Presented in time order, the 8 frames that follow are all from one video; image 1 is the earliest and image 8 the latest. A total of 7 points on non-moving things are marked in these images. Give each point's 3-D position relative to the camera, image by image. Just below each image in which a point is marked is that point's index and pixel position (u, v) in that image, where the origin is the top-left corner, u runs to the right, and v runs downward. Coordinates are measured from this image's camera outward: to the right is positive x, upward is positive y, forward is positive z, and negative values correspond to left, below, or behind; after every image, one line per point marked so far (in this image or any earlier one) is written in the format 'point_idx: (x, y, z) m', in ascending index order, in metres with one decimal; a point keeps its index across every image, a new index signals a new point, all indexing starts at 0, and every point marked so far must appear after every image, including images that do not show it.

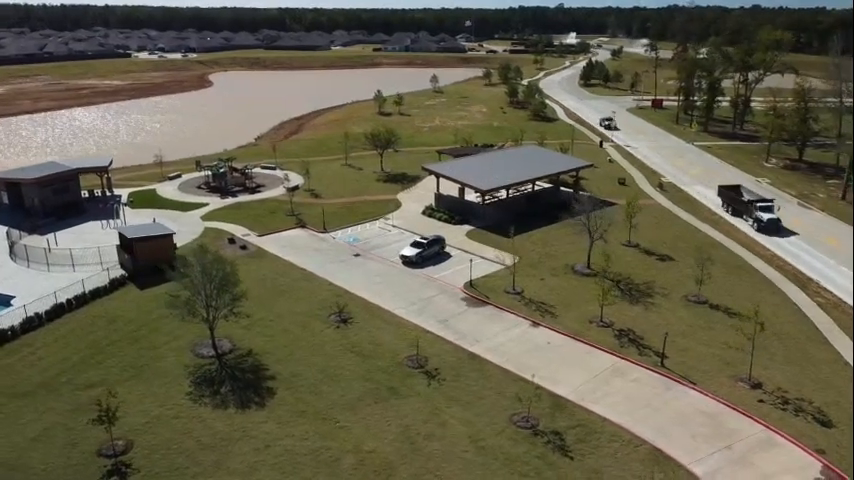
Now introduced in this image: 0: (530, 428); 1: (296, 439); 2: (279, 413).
0: (+3.0, -5.4, +19.2) m
1: (-3.6, -5.5, +18.7) m
2: (-4.3, -5.1, +19.9) m
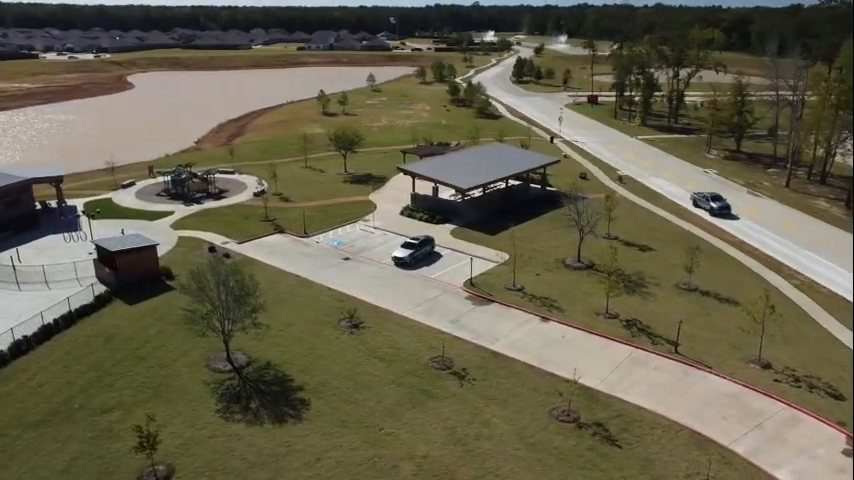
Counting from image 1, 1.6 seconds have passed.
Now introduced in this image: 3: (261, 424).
0: (+4.3, -5.3, +19.6) m
1: (-2.2, -5.7, +18.3) m
2: (-3.0, -5.3, +19.4) m
3: (-4.8, -5.3, +19.5) m
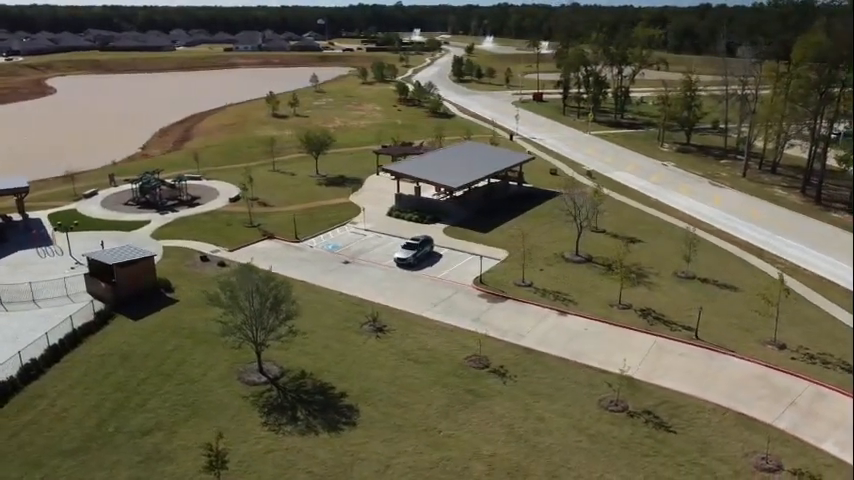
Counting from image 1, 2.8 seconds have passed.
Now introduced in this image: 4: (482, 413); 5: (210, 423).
0: (+5.9, -5.1, +20.1) m
1: (-0.4, -5.8, +18.1) m
2: (-1.4, -5.4, +19.1) m
3: (-3.2, -5.5, +19.0) m
4: (+1.7, -5.2, +20.0) m
5: (-6.2, -5.3, +19.4) m
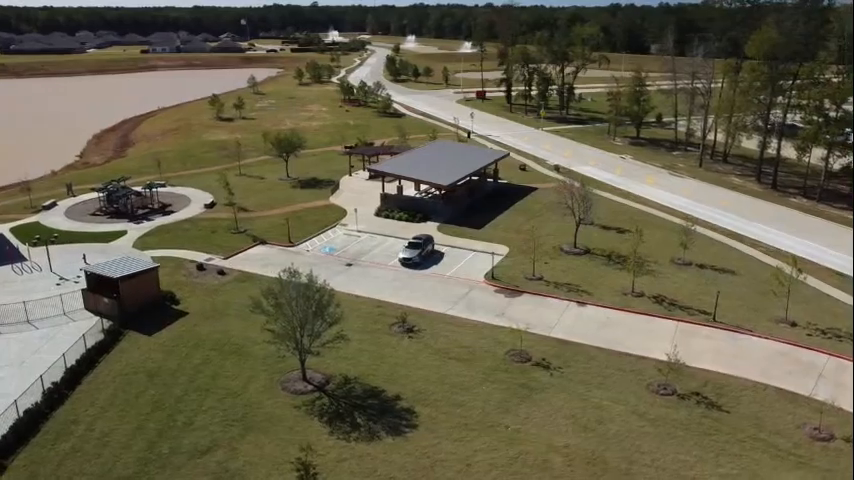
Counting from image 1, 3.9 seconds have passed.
0: (+7.6, -4.7, +20.8) m
1: (+1.6, -5.7, +18.0) m
2: (+0.5, -5.4, +18.9) m
3: (-1.2, -5.5, +18.6) m
4: (+3.5, -5.0, +20.1) m
5: (-4.3, -5.4, +18.6) m
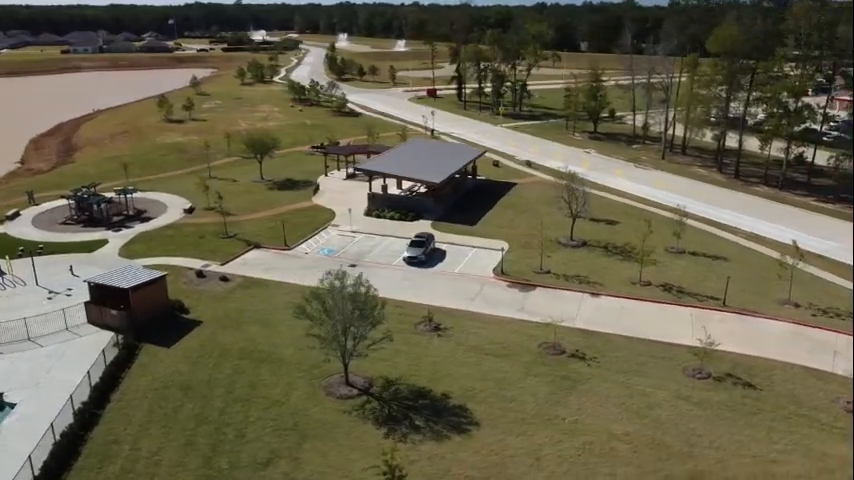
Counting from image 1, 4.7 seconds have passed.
0: (+9.0, -4.4, +21.5) m
1: (+3.4, -5.5, +18.1) m
2: (+2.2, -5.2, +18.9) m
3: (+0.5, -5.4, +18.4) m
4: (+5.0, -4.7, +20.4) m
5: (-2.6, -5.5, +18.1) m
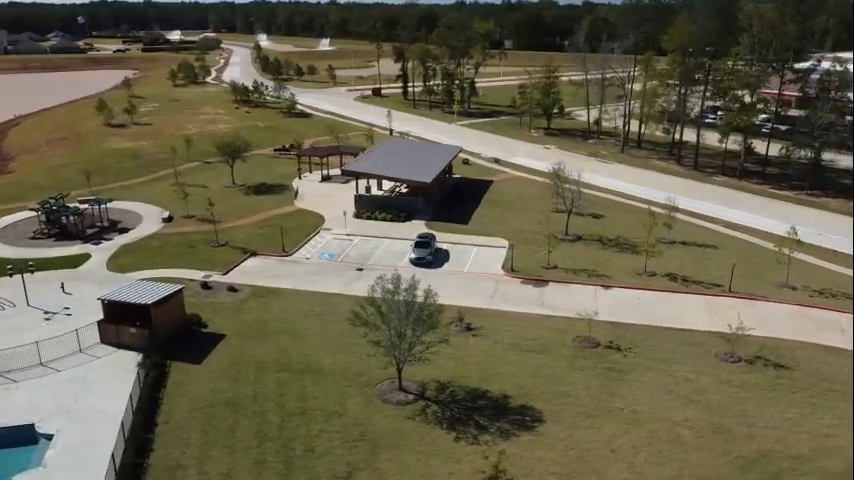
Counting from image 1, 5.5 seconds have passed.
0: (+10.5, -4.0, +22.5) m
1: (+5.4, -5.4, +18.5) m
2: (+4.1, -5.2, +19.2) m
3: (+2.5, -5.4, +18.5) m
4: (+6.6, -4.6, +21.0) m
5: (-0.6, -5.6, +17.8) m
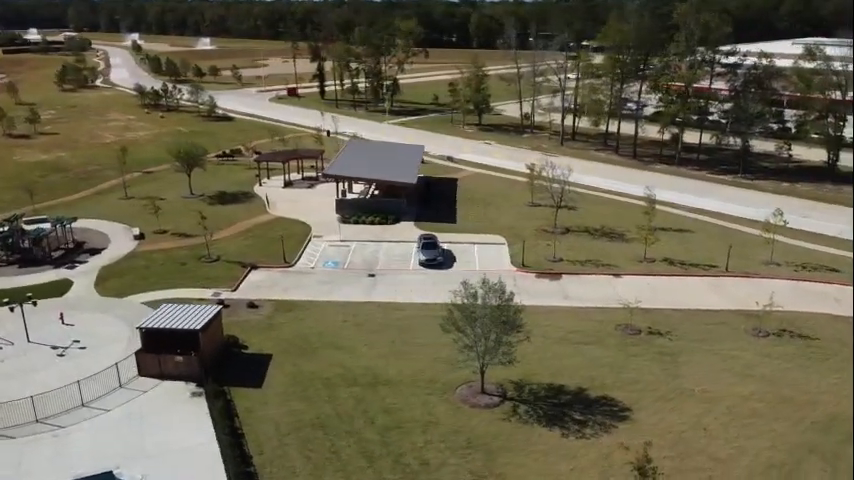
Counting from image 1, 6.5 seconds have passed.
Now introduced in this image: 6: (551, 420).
0: (+12.4, -3.4, +24.4) m
1: (+8.1, -5.1, +19.6) m
2: (+6.8, -5.0, +20.0) m
3: (+5.3, -5.3, +19.0) m
4: (+8.9, -4.2, +22.2) m
5: (+2.5, -5.7, +17.9) m
6: (+3.6, -5.2, +19.3) m
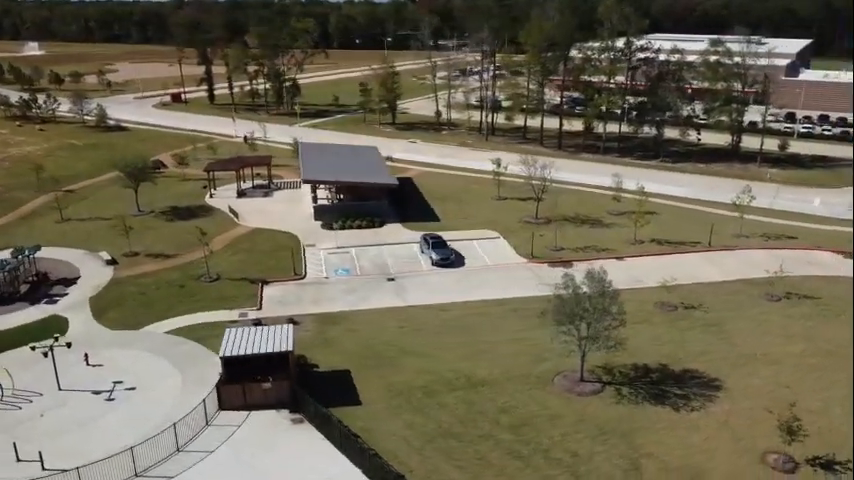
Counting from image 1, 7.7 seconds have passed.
0: (+14.3, -2.3, +27.1) m
1: (+11.3, -4.3, +21.5) m
2: (+9.9, -4.3, +21.6) m
3: (+8.7, -4.7, +20.3) m
4: (+11.4, -3.4, +24.2) m
5: (+6.2, -5.3, +18.6) m
6: (+6.9, -4.7, +20.2) m
